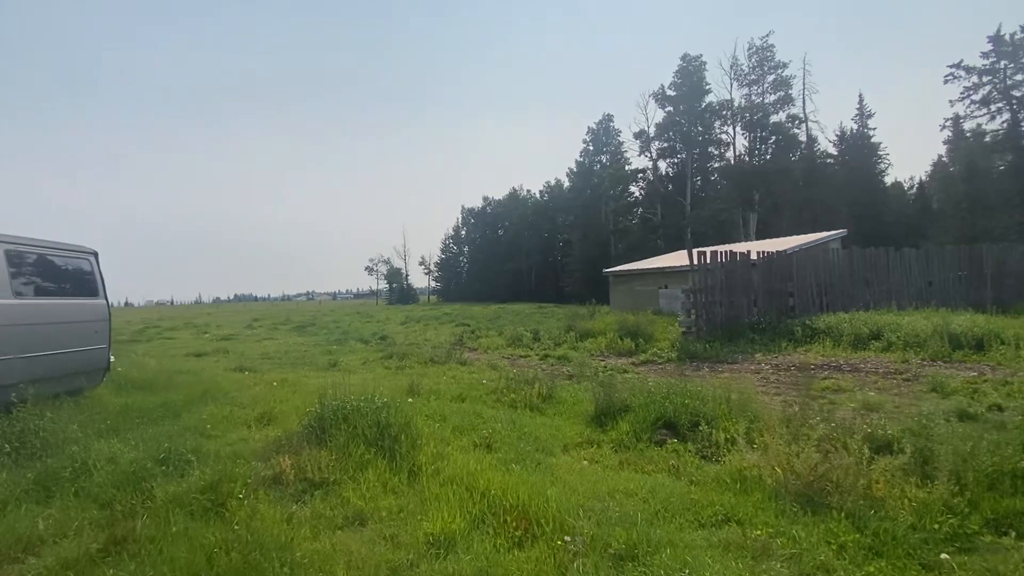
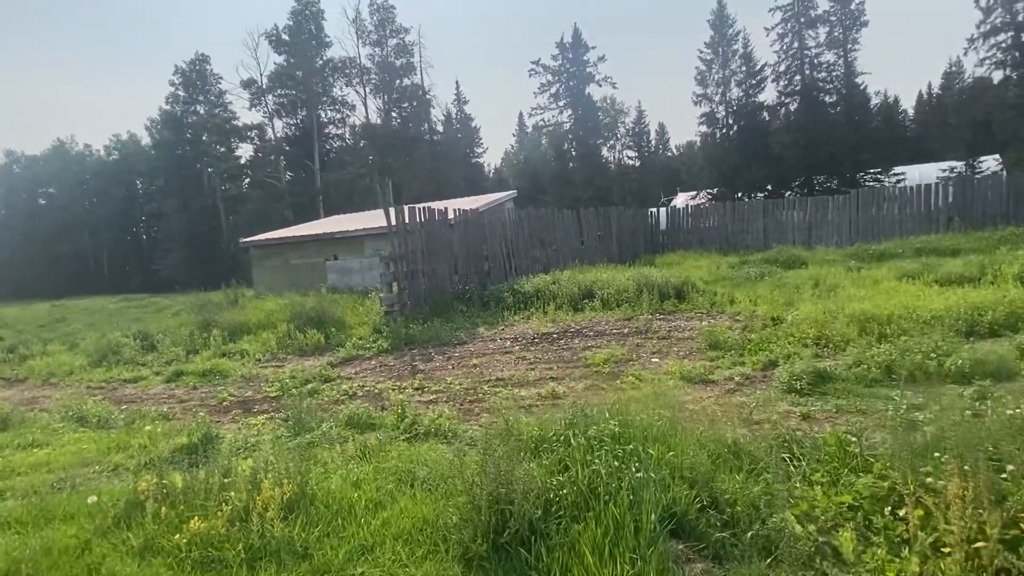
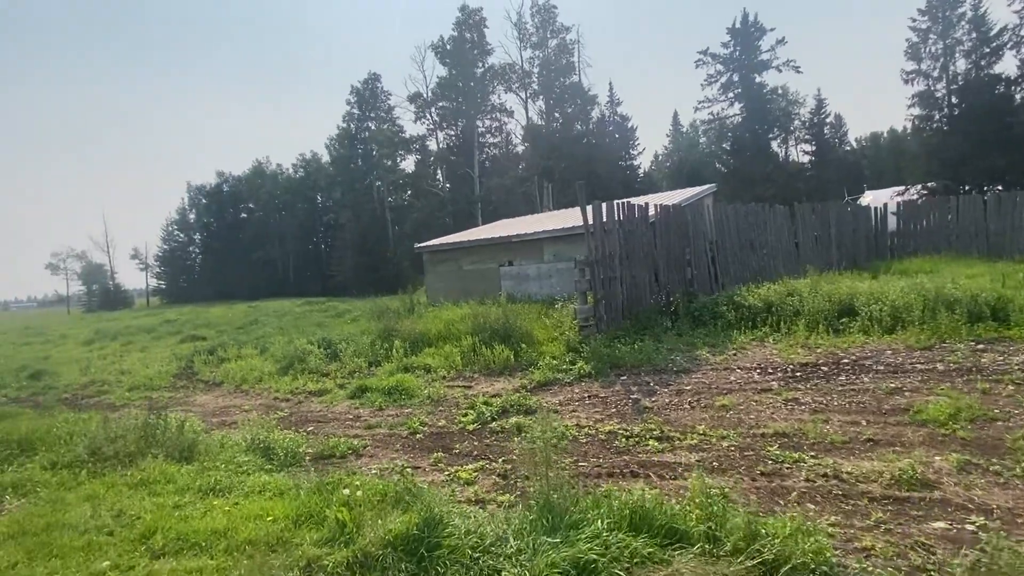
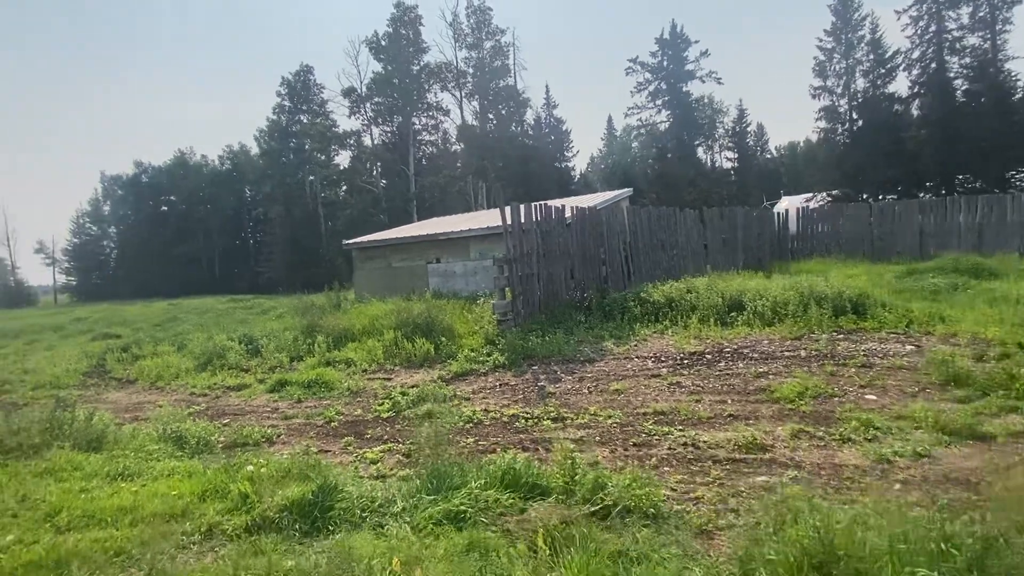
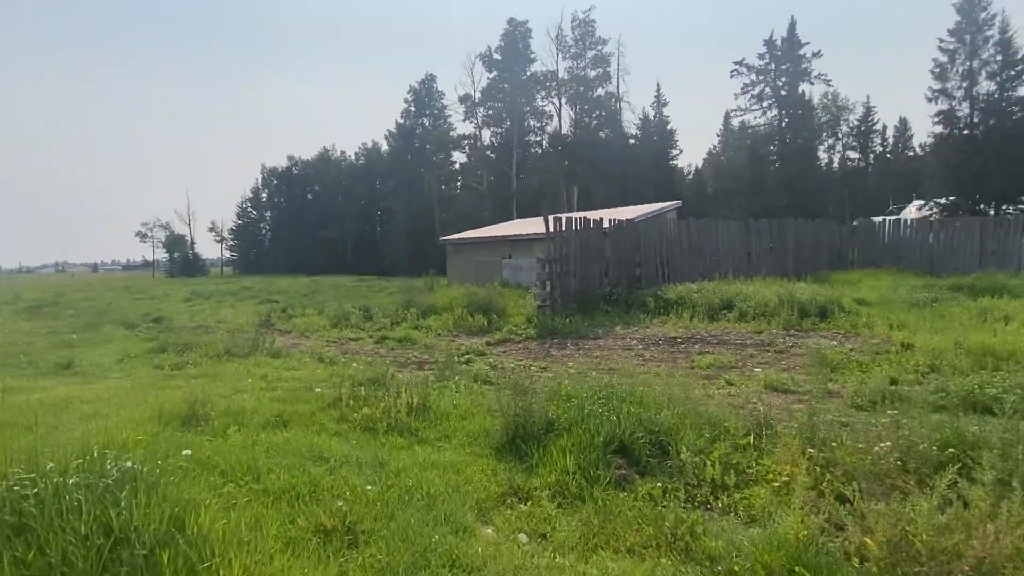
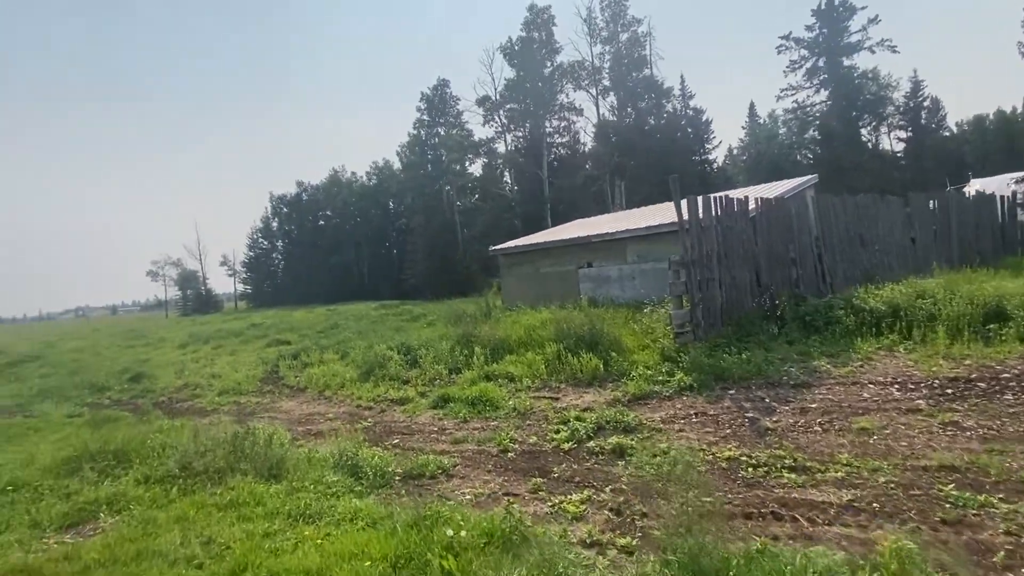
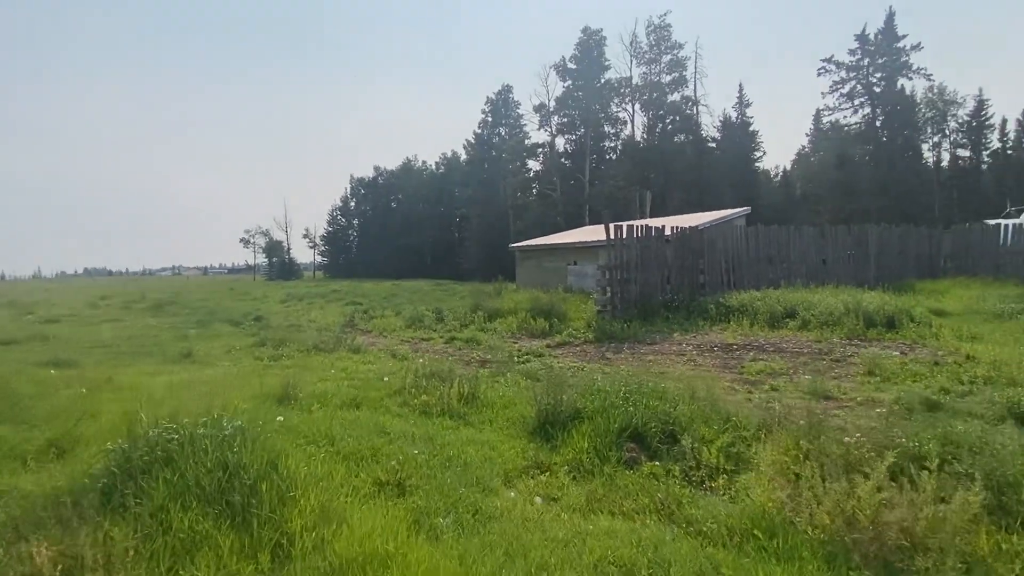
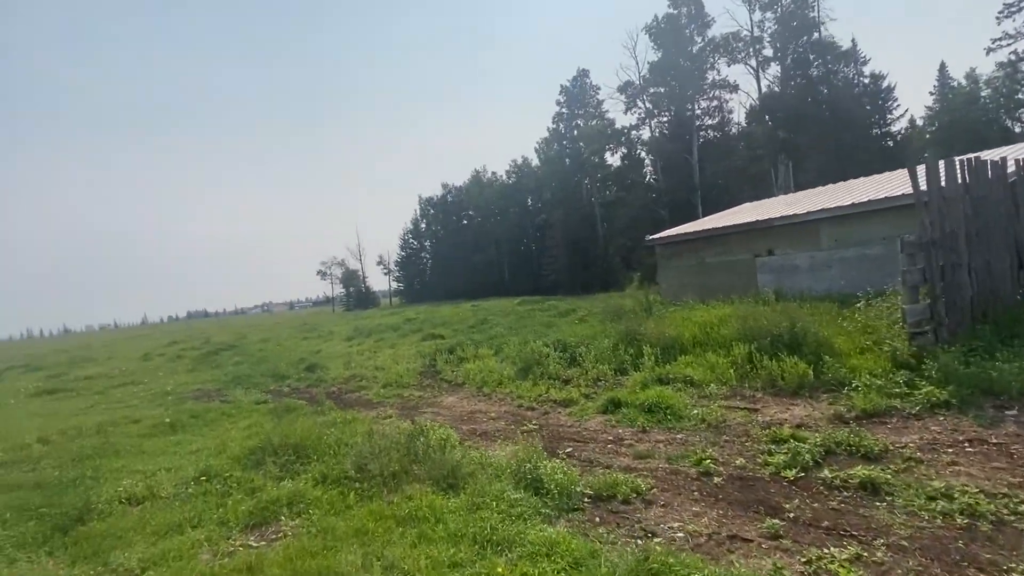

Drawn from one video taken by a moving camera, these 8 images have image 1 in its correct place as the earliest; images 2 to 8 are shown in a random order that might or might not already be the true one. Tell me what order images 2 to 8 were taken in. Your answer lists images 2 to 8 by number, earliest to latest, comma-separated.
7, 5, 2, 4, 3, 6, 8
